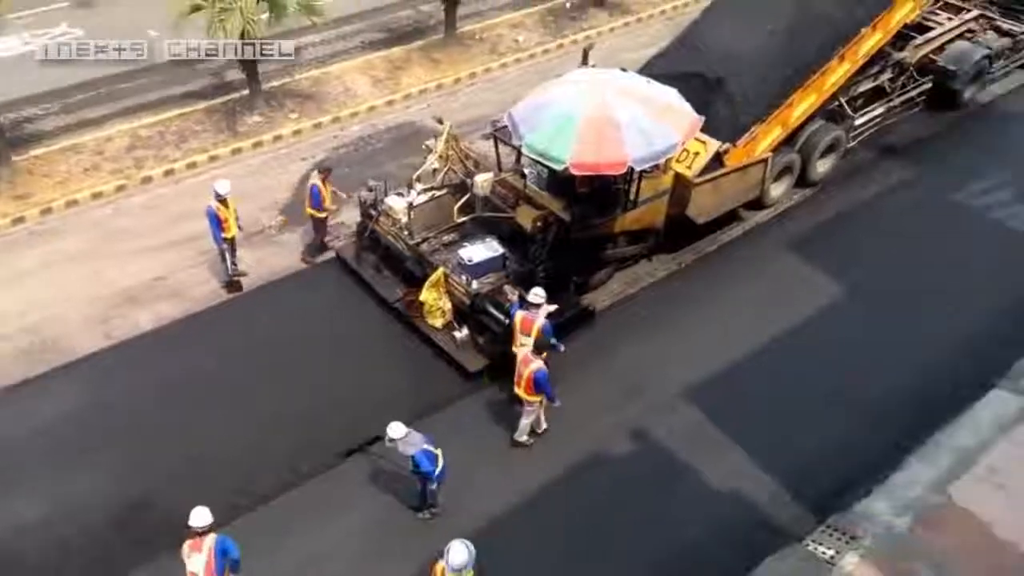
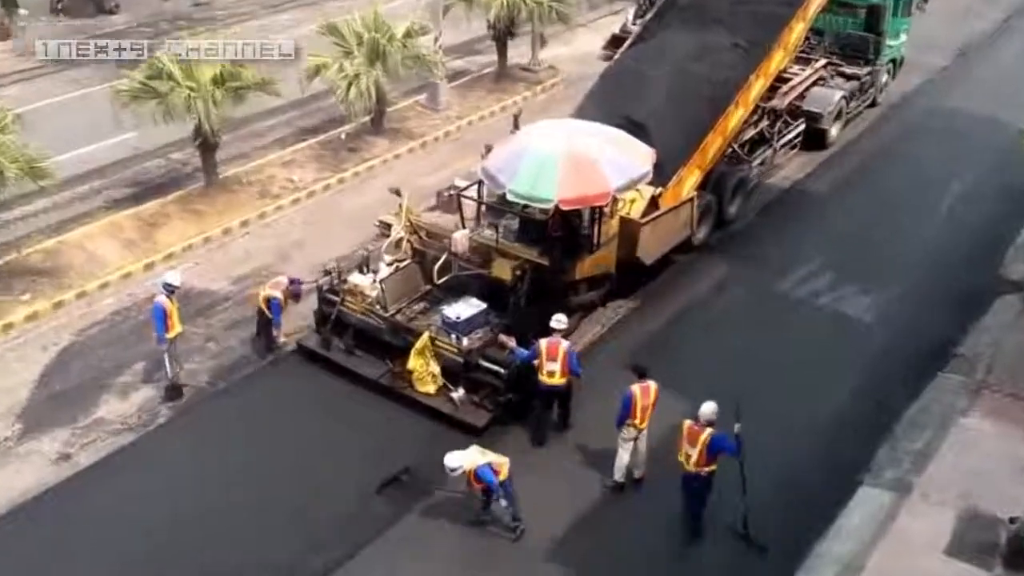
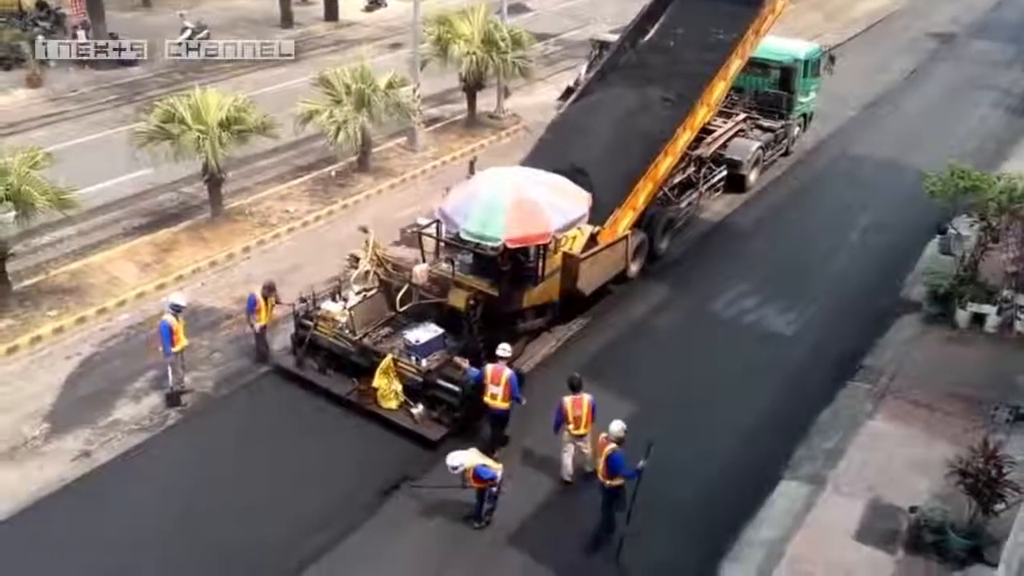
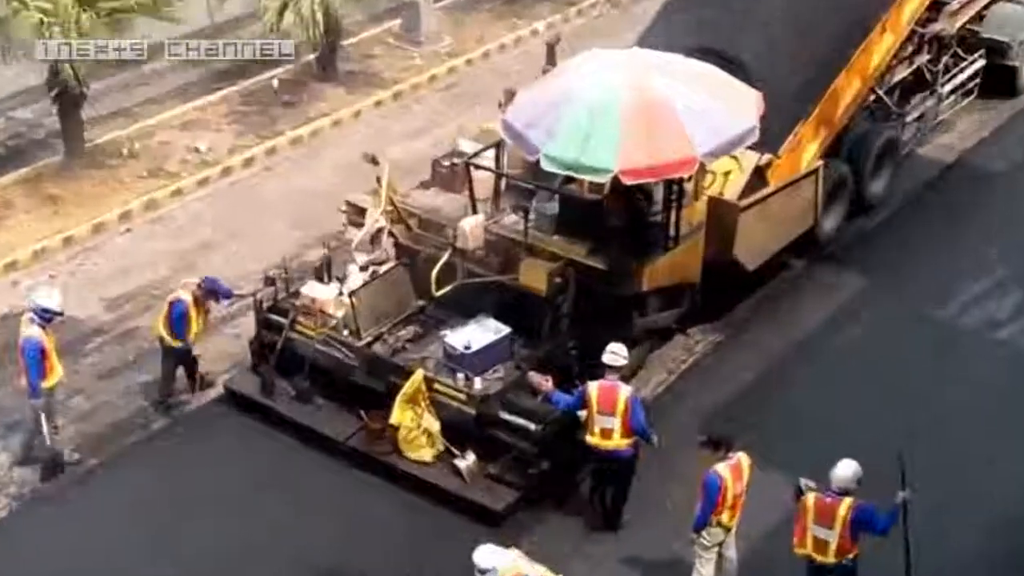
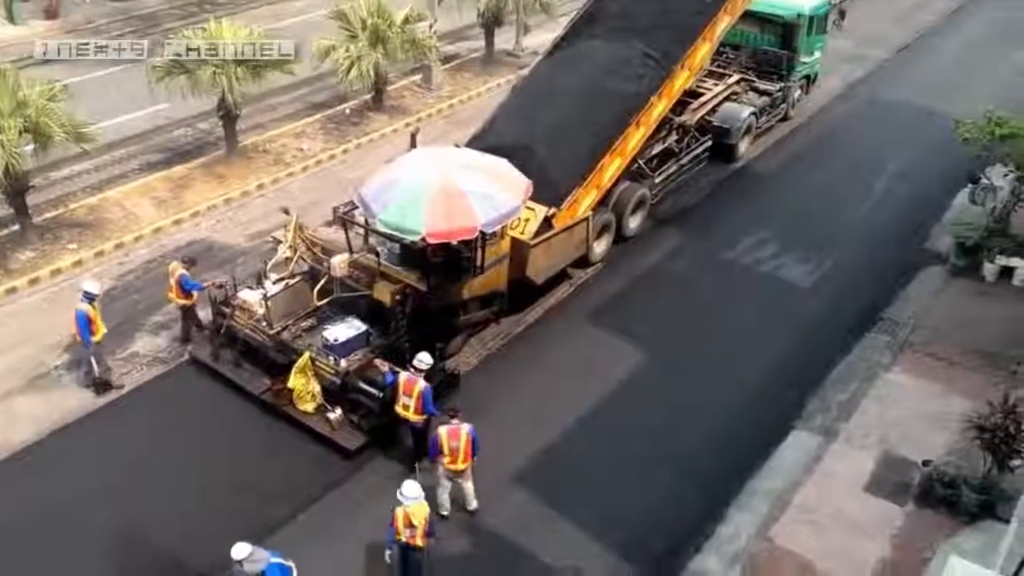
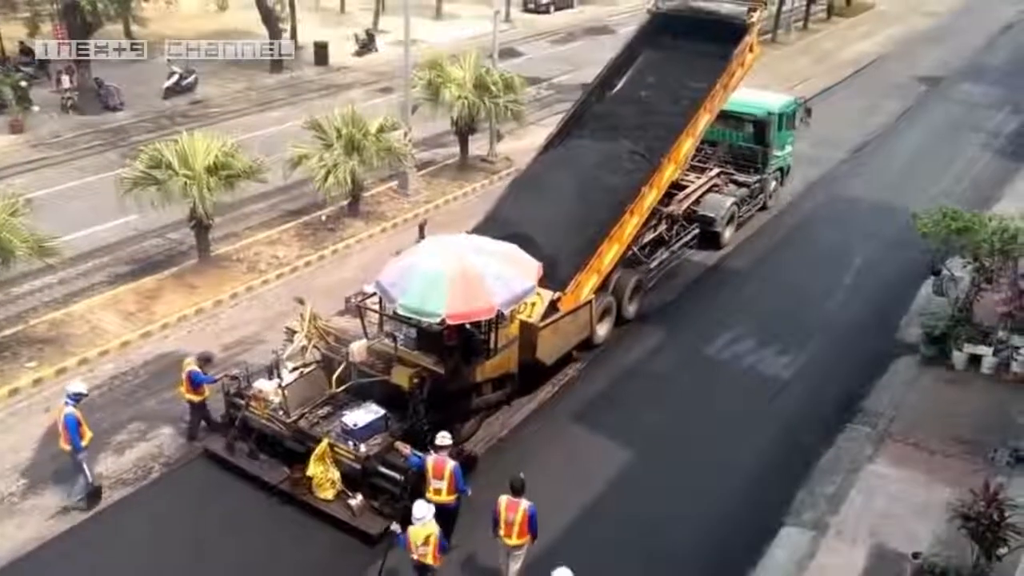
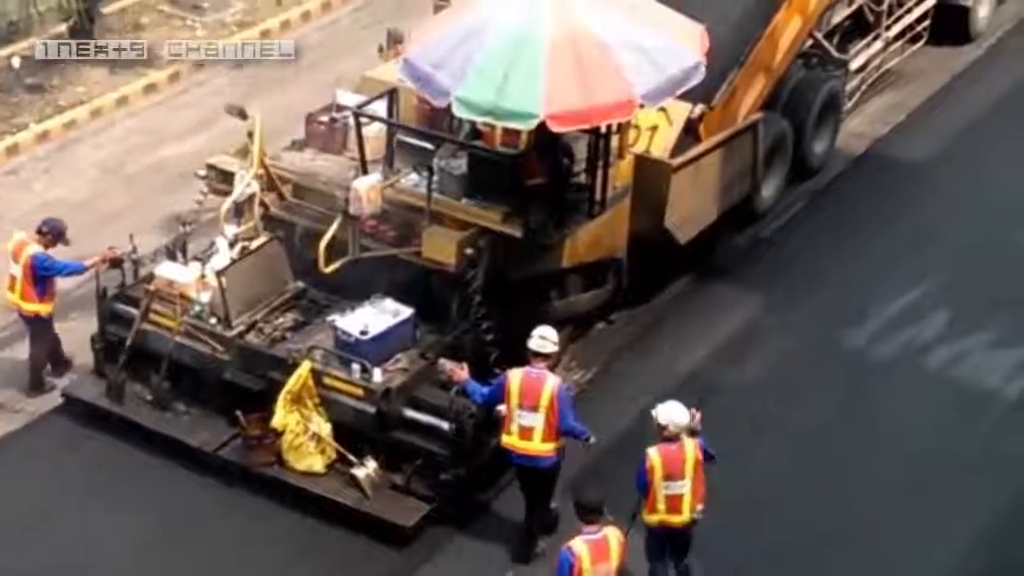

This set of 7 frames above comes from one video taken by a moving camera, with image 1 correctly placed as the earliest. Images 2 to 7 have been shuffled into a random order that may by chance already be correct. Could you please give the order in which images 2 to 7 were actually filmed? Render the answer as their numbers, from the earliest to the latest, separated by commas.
5, 6, 3, 2, 4, 7
